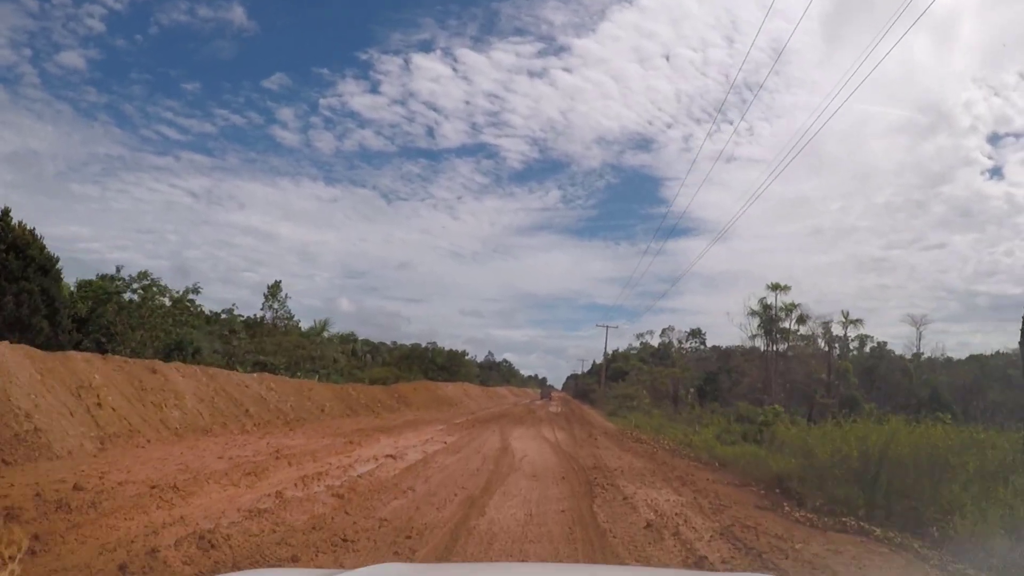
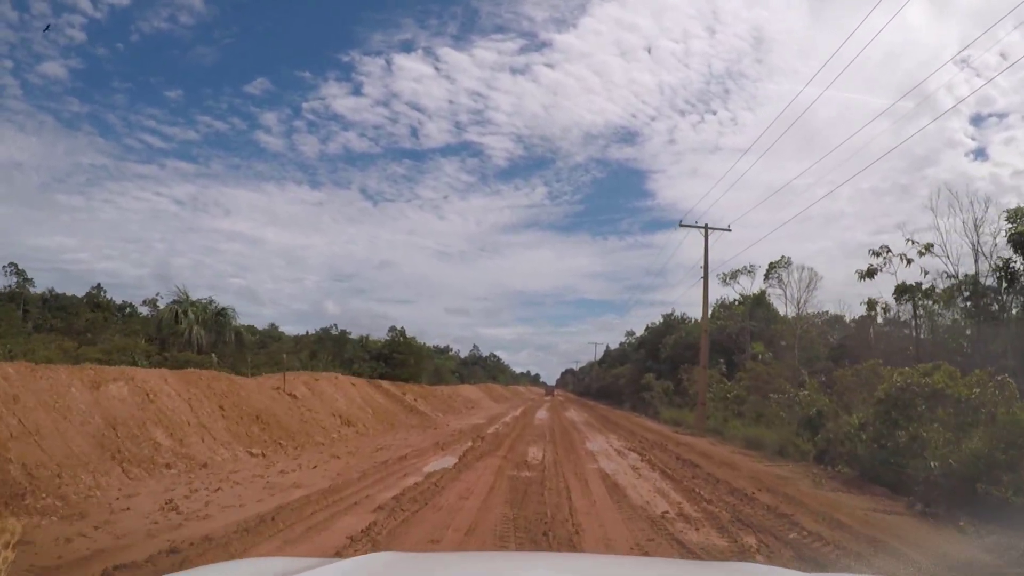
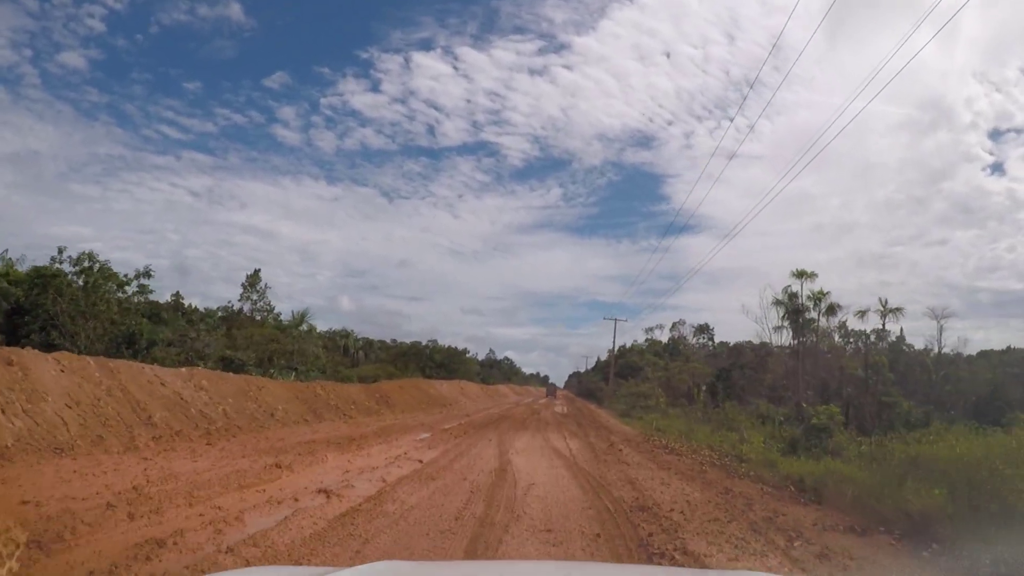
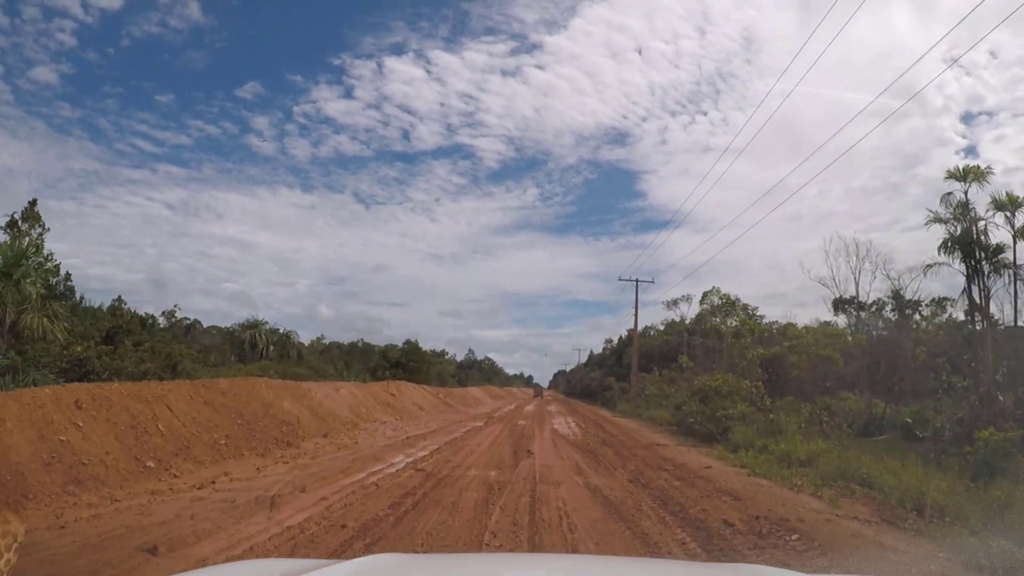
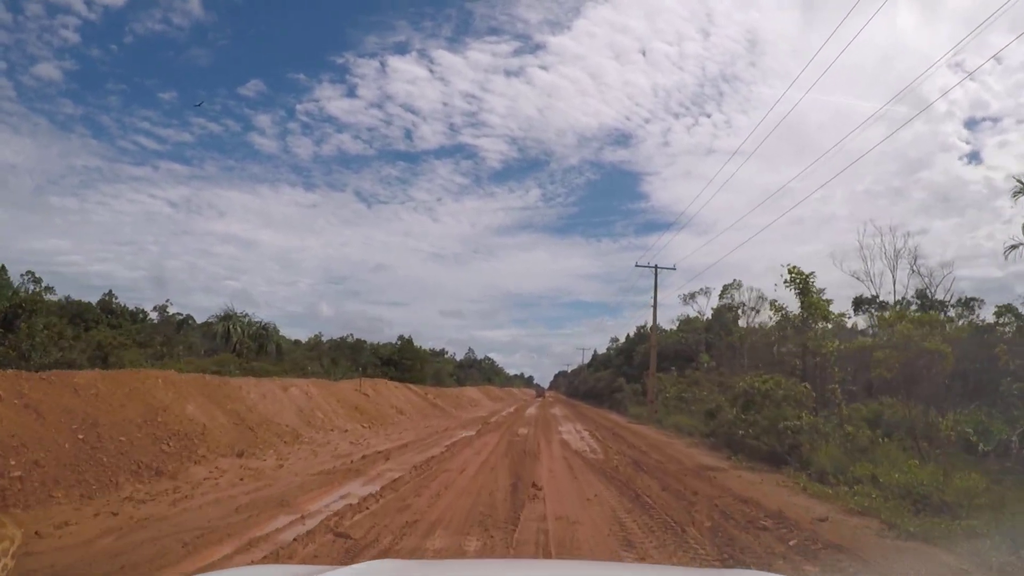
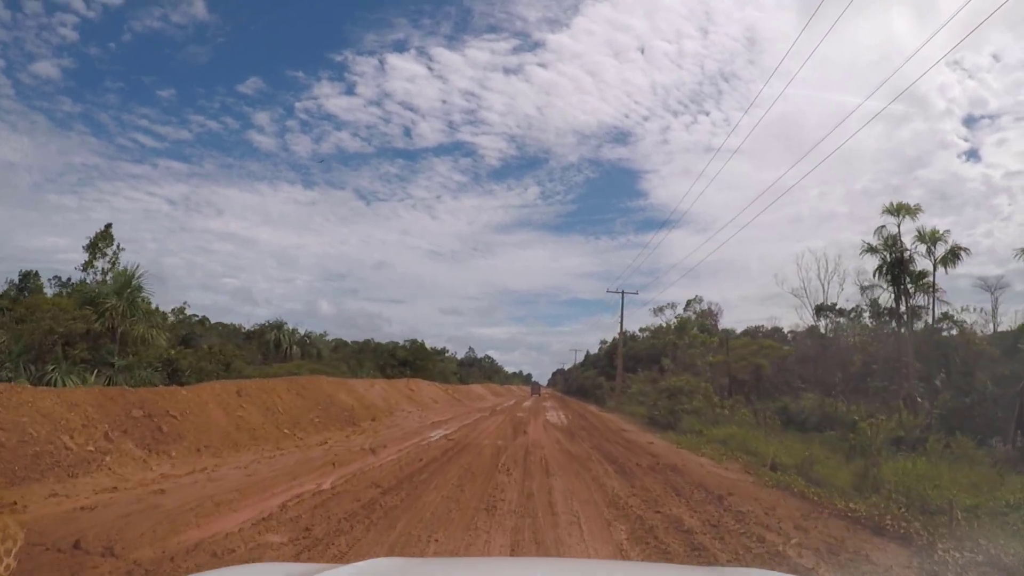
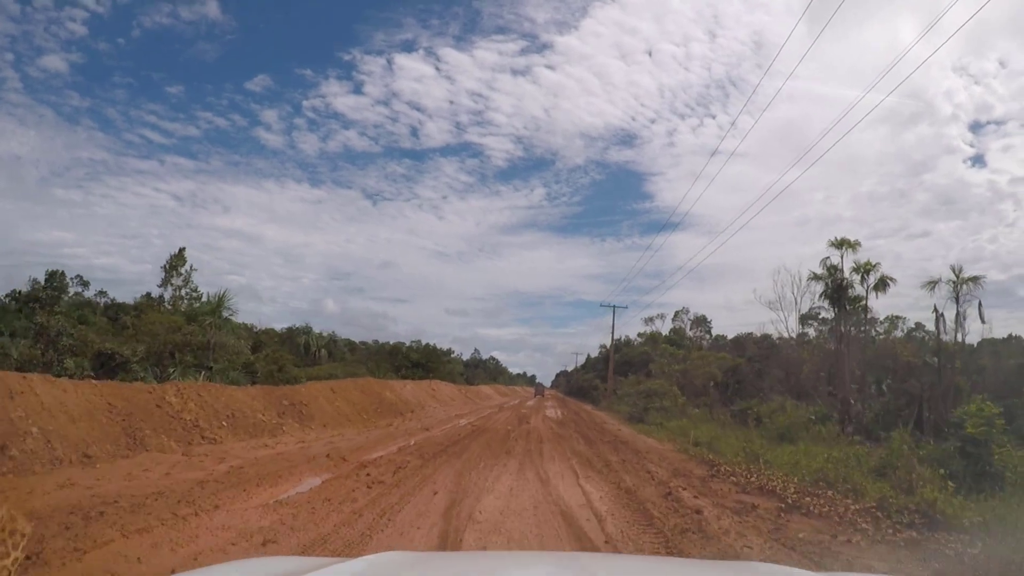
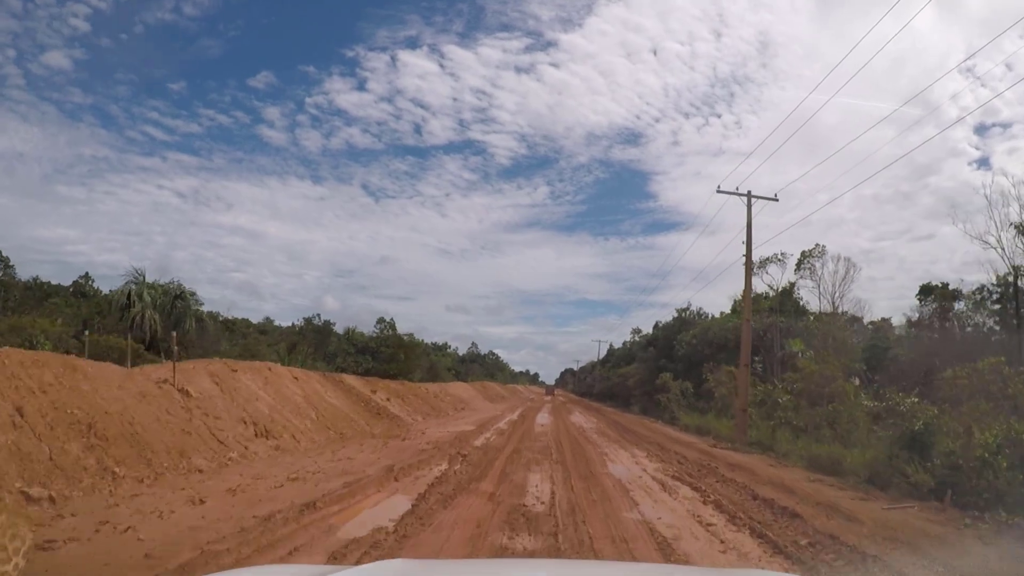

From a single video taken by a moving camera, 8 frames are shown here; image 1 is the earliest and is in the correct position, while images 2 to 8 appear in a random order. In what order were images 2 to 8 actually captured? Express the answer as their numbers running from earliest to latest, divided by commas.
3, 7, 6, 4, 5, 2, 8
